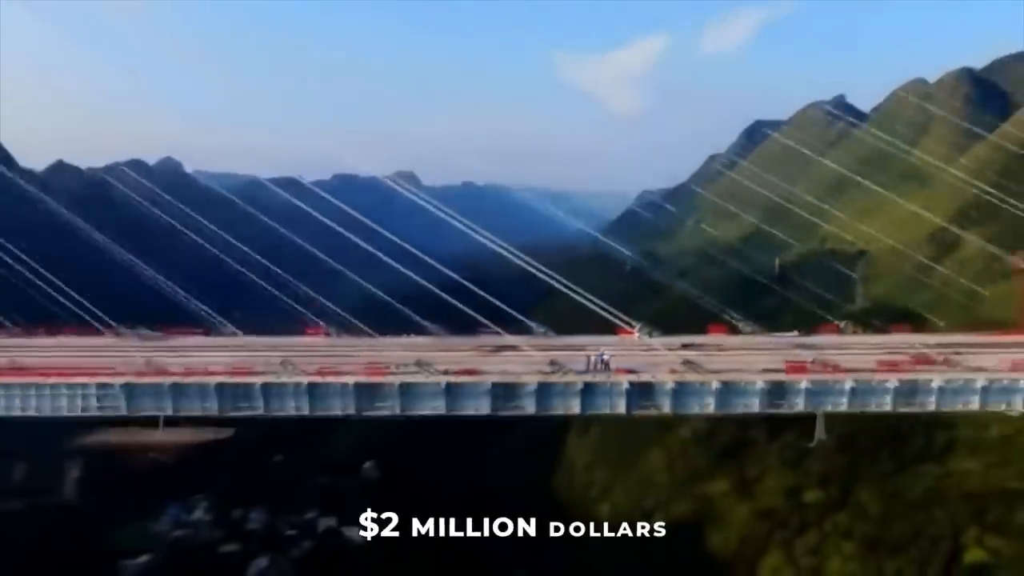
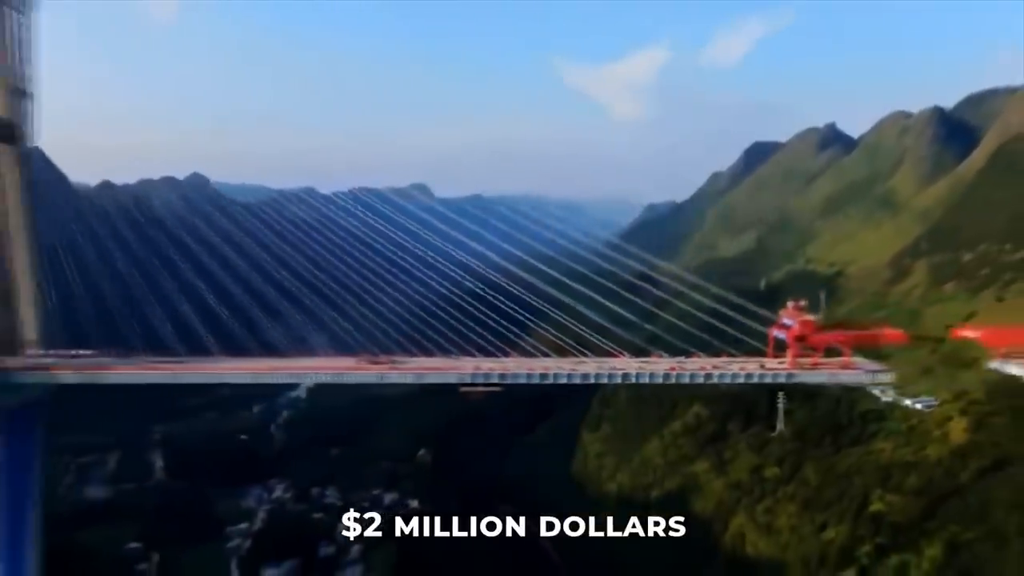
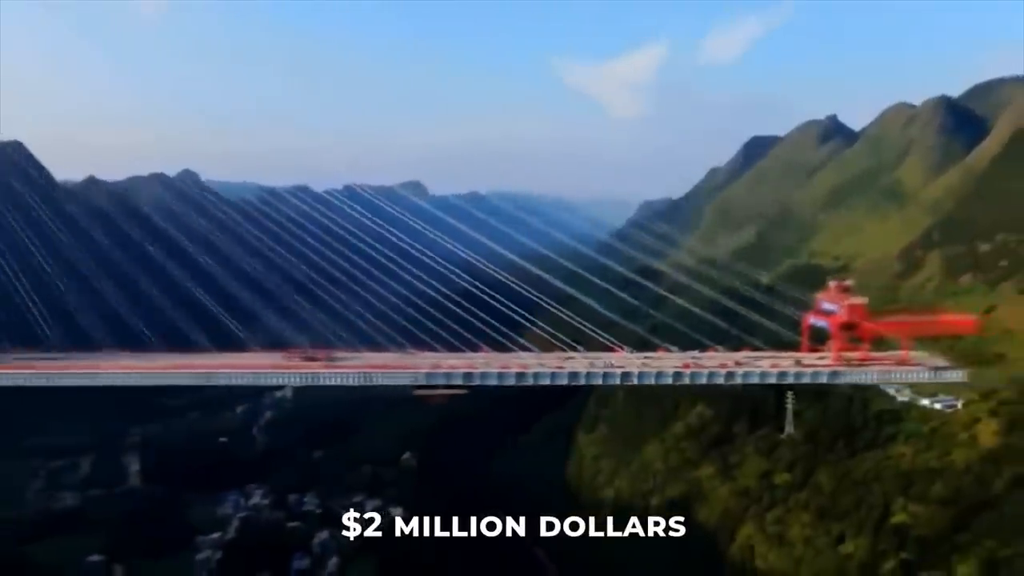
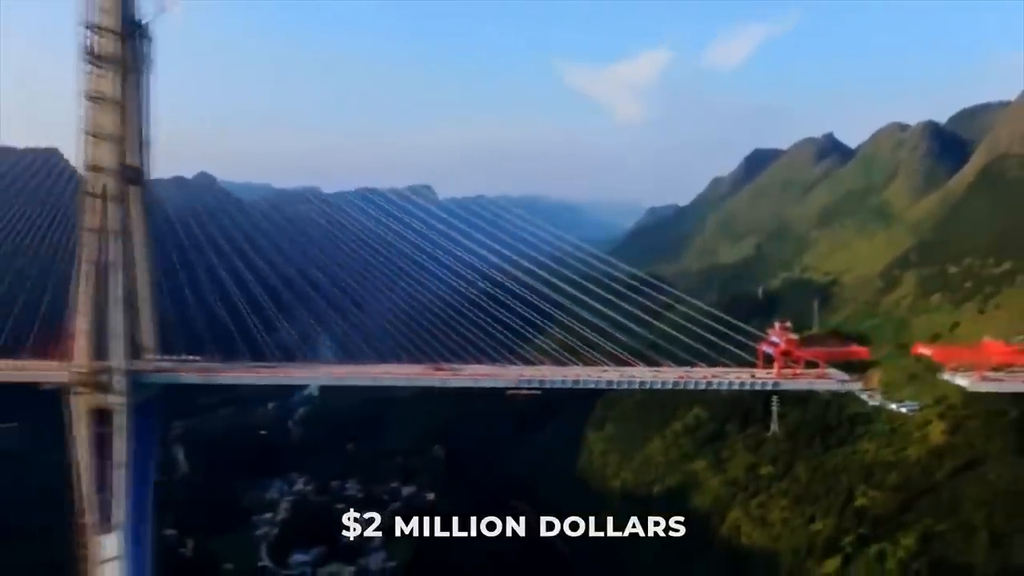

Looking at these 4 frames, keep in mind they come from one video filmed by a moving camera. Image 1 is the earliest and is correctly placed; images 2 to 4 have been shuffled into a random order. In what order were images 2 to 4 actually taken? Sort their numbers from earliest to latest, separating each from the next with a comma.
3, 2, 4
